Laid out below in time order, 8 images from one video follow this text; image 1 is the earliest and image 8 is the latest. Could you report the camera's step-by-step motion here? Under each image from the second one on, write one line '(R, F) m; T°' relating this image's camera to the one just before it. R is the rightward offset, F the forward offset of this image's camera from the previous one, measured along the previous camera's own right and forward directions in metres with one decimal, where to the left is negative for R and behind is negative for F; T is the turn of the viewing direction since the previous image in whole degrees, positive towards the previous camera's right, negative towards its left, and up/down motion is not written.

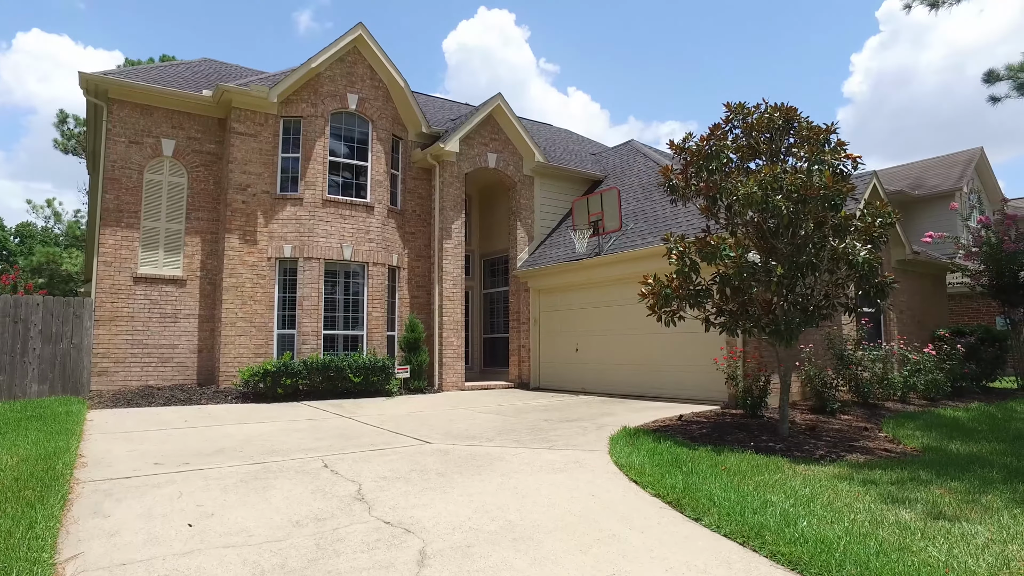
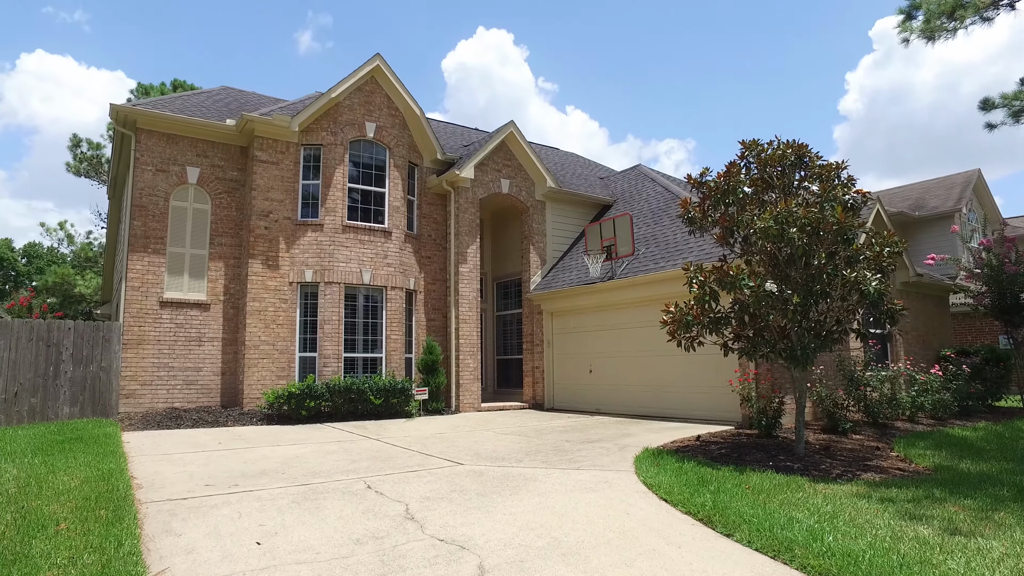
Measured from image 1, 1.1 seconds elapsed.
(-0.3, -0.4) m; 0°
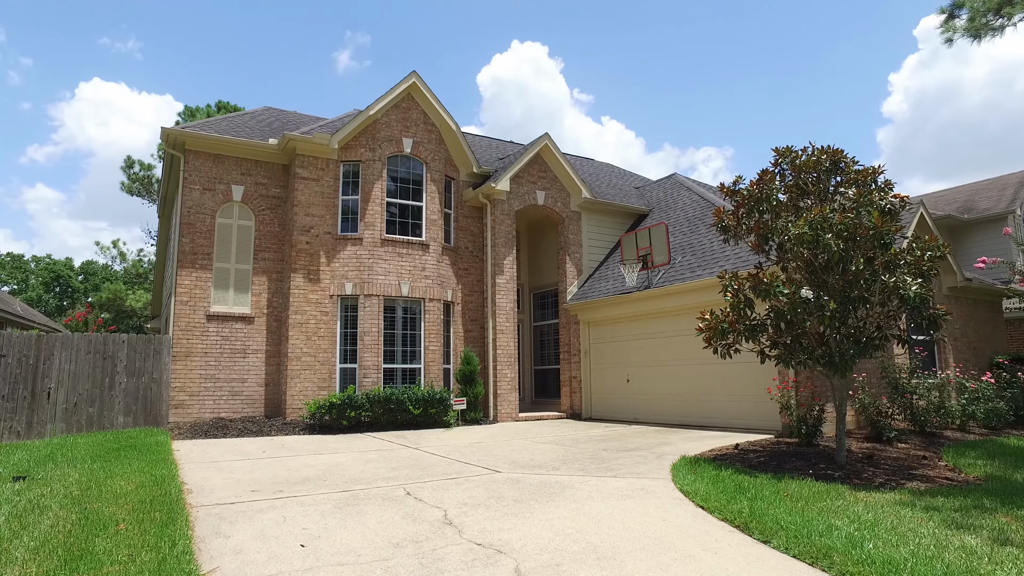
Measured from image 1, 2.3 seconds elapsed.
(0.0, -0.1) m; -3°
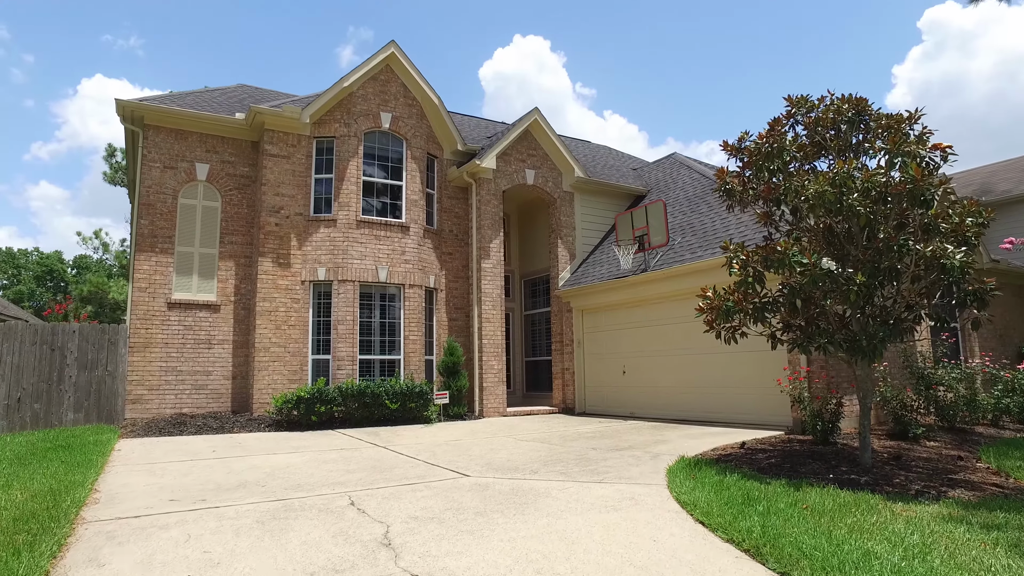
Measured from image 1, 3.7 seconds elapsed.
(+0.3, +1.1) m; 0°
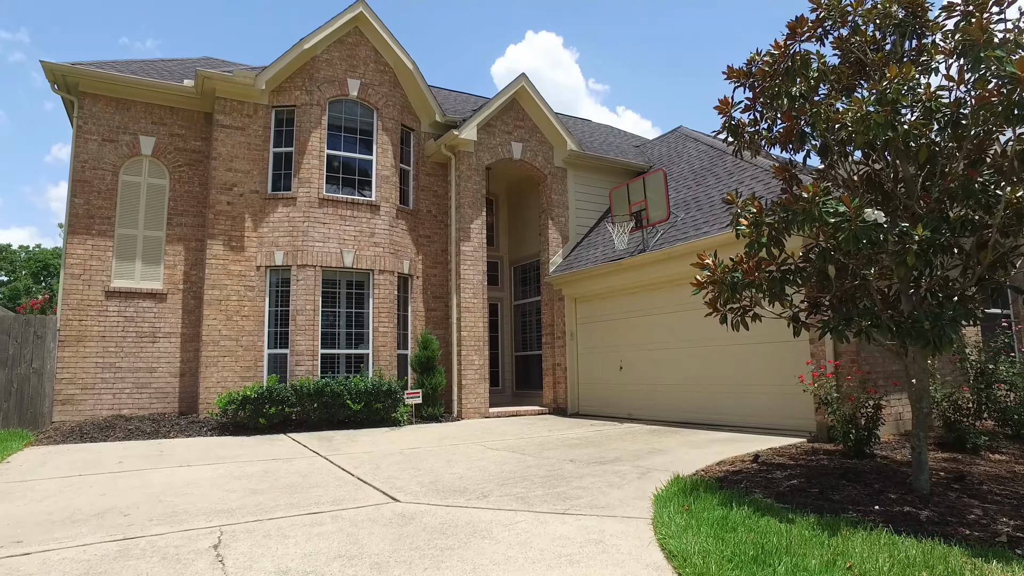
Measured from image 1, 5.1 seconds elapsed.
(+0.6, +1.6) m; -1°
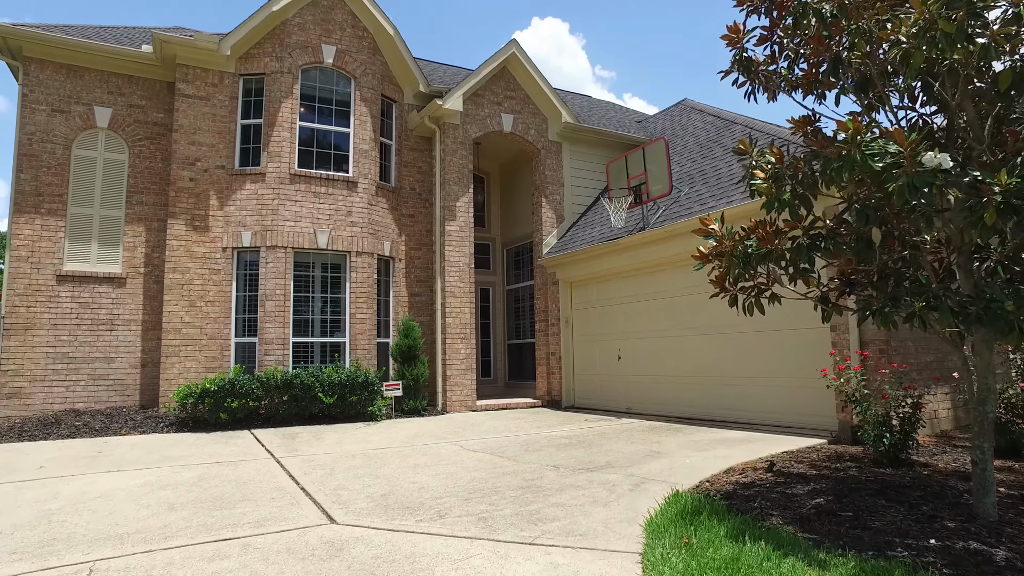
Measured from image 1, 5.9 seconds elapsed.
(+0.3, +1.0) m; 0°
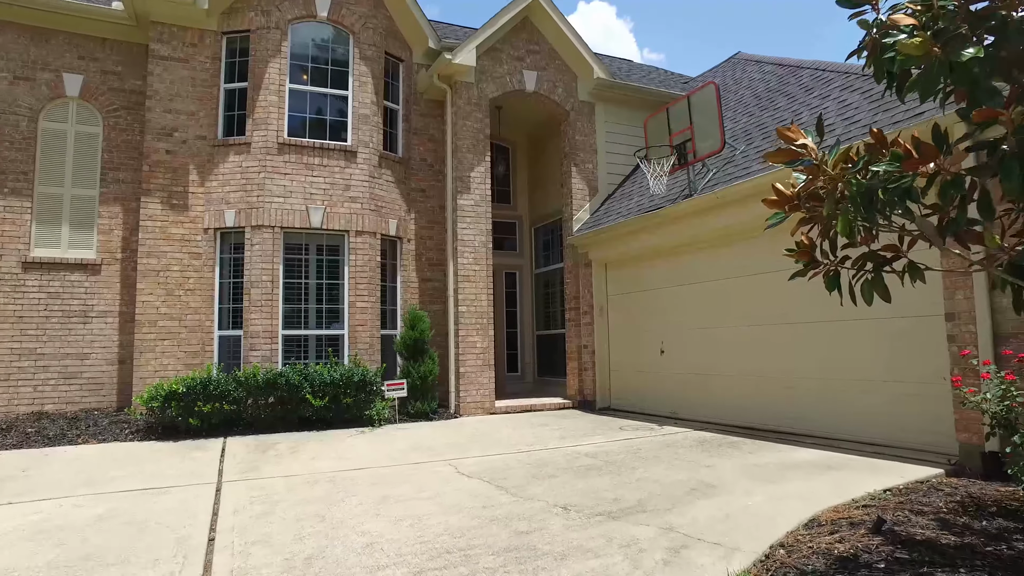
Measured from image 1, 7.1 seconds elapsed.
(+0.4, +1.7) m; -4°
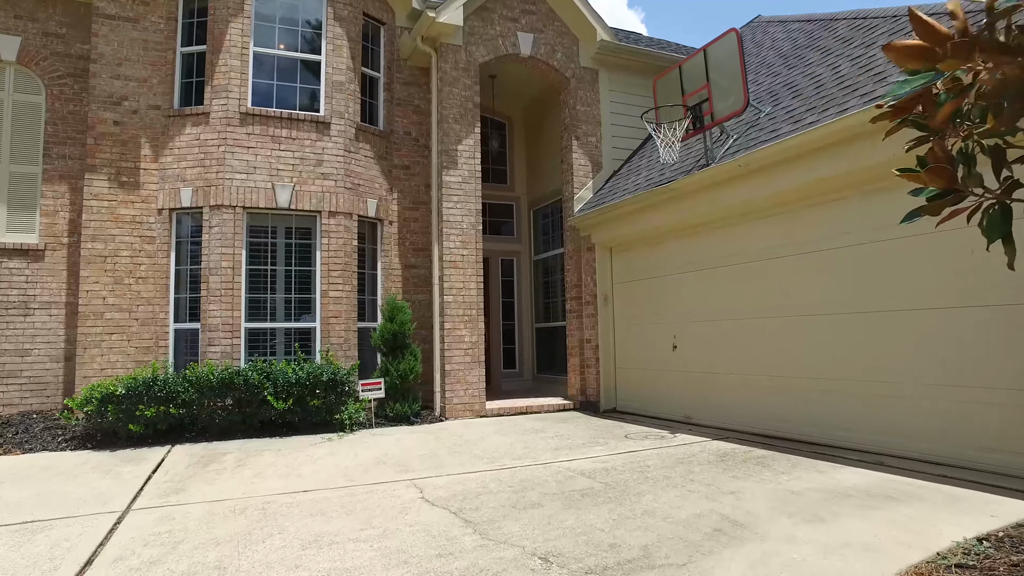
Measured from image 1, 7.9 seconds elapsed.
(+0.3, +1.2) m; -1°
